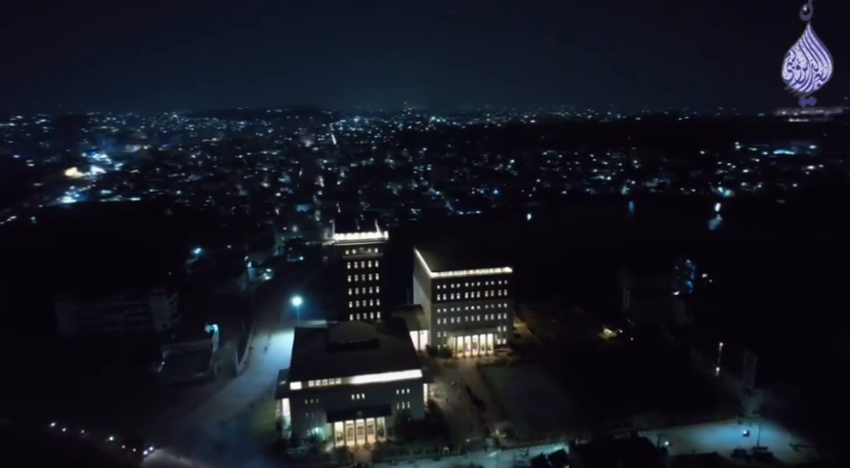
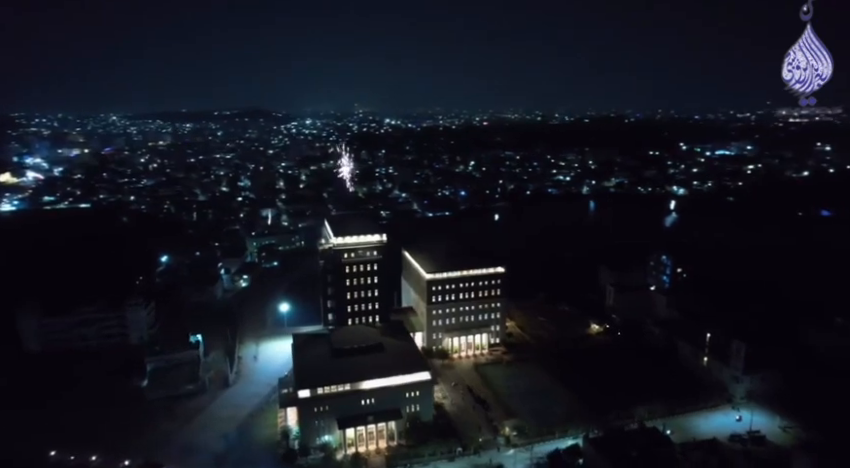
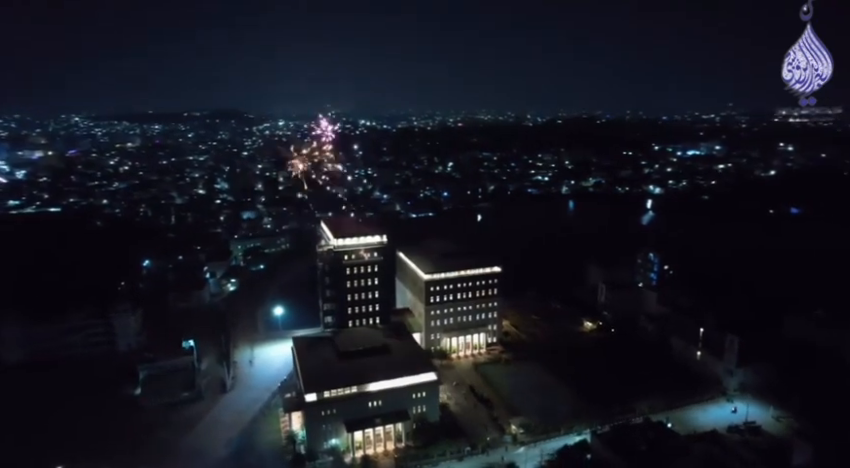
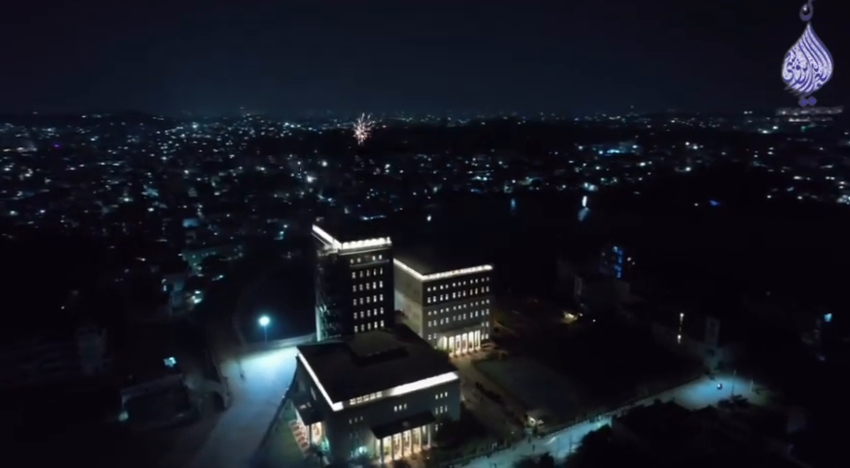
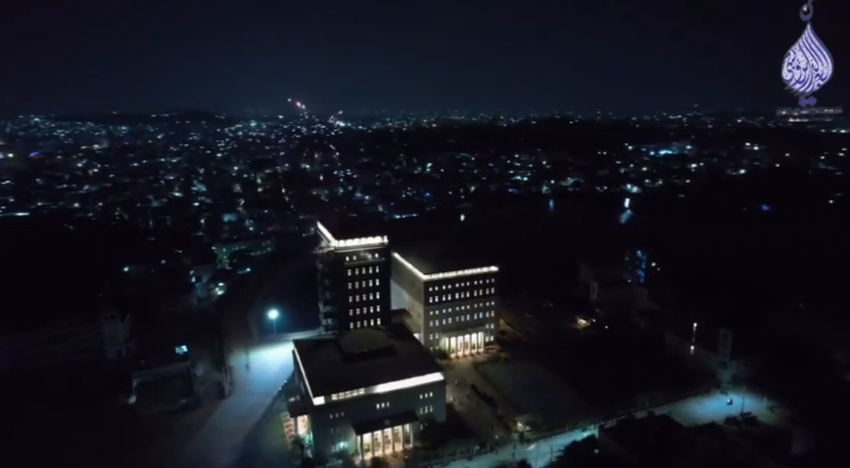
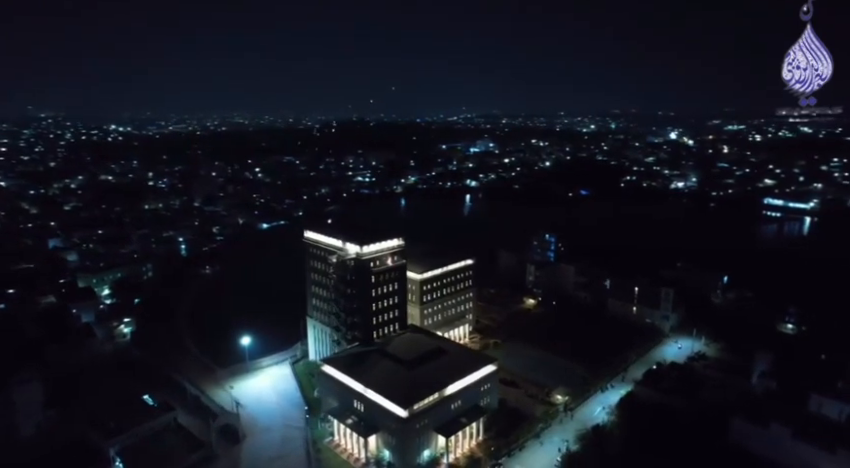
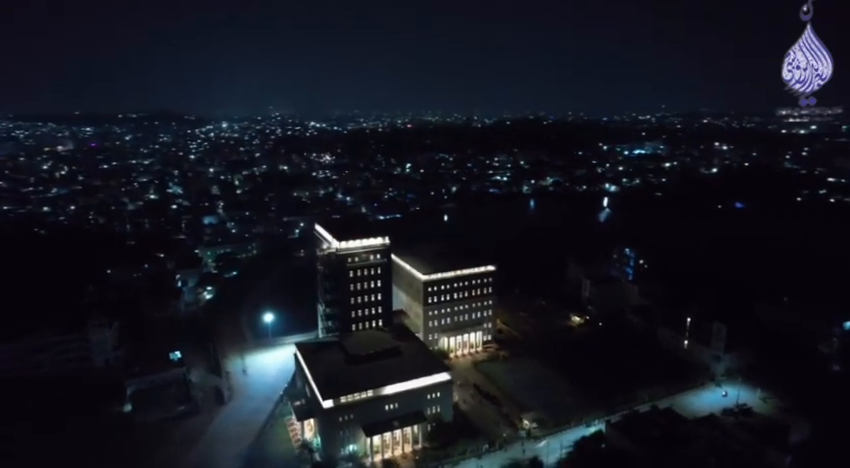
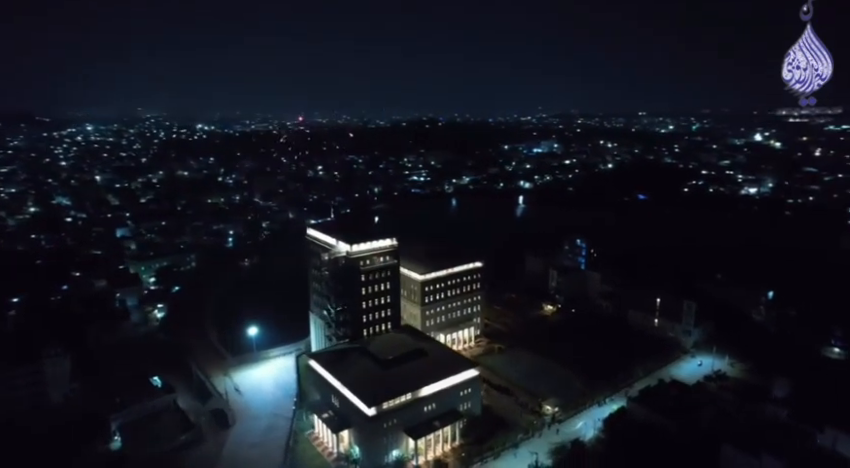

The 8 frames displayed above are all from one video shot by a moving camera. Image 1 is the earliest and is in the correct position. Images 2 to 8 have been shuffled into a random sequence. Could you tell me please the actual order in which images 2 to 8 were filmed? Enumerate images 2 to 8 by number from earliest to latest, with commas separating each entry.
2, 3, 5, 7, 4, 8, 6
